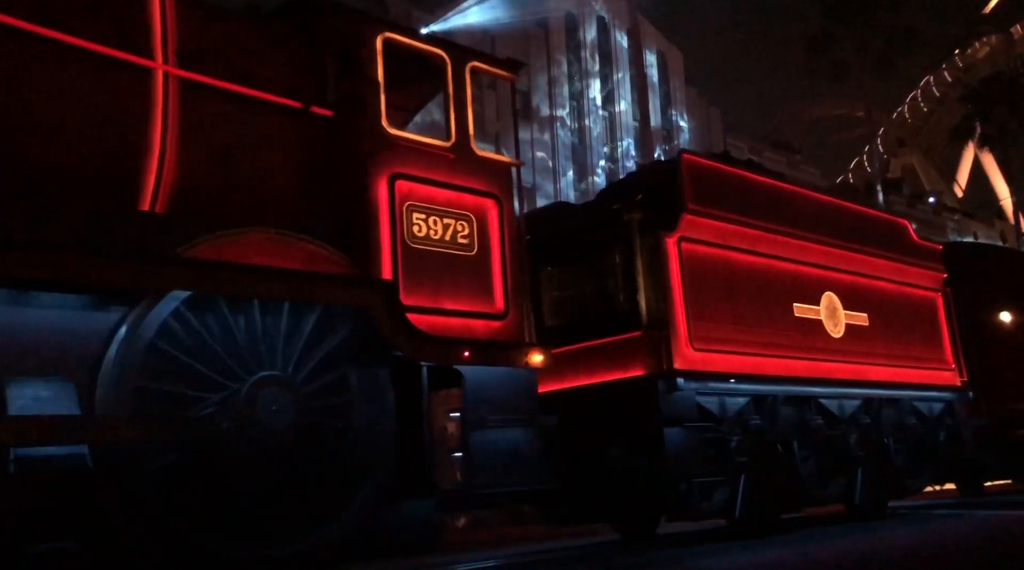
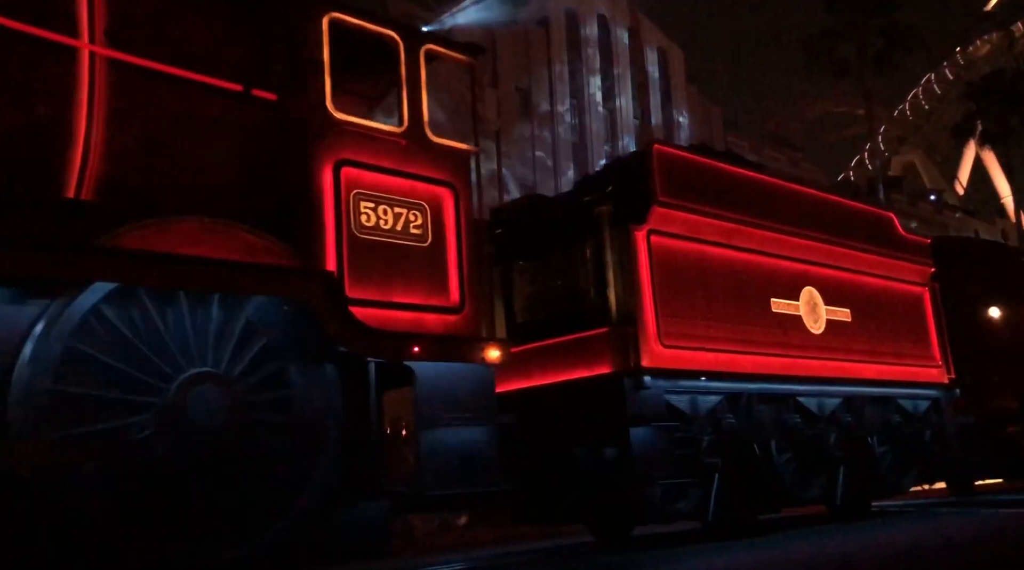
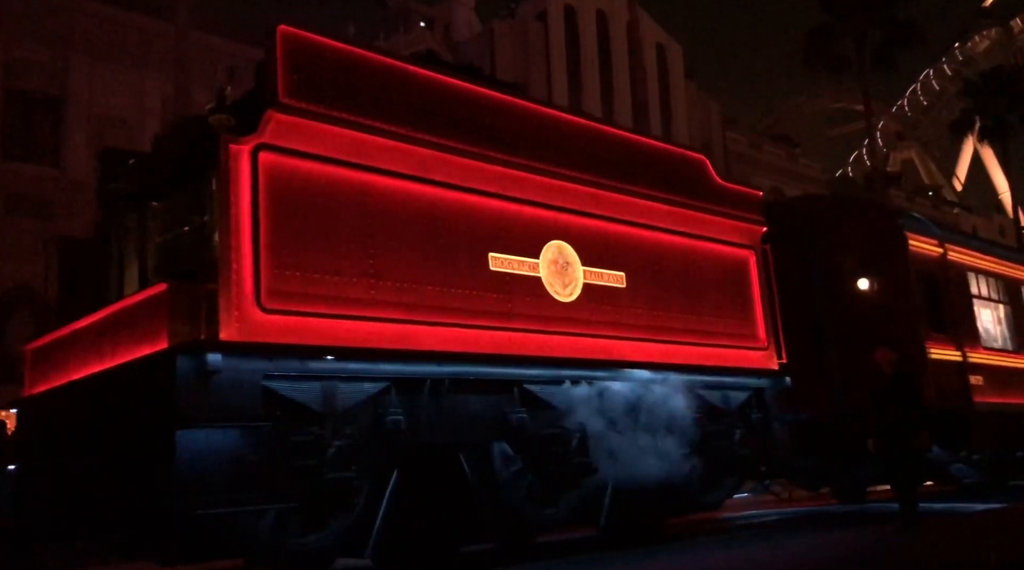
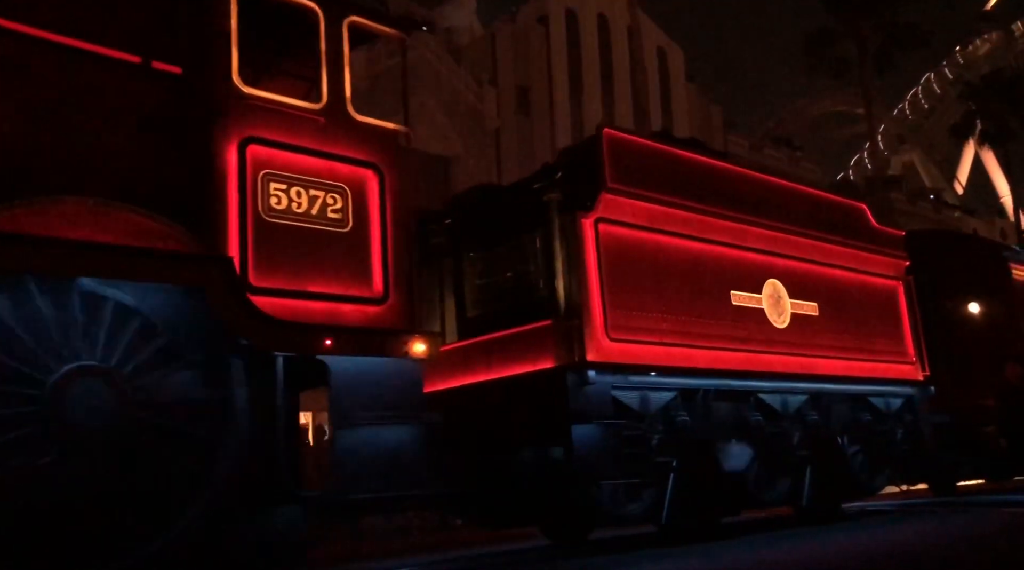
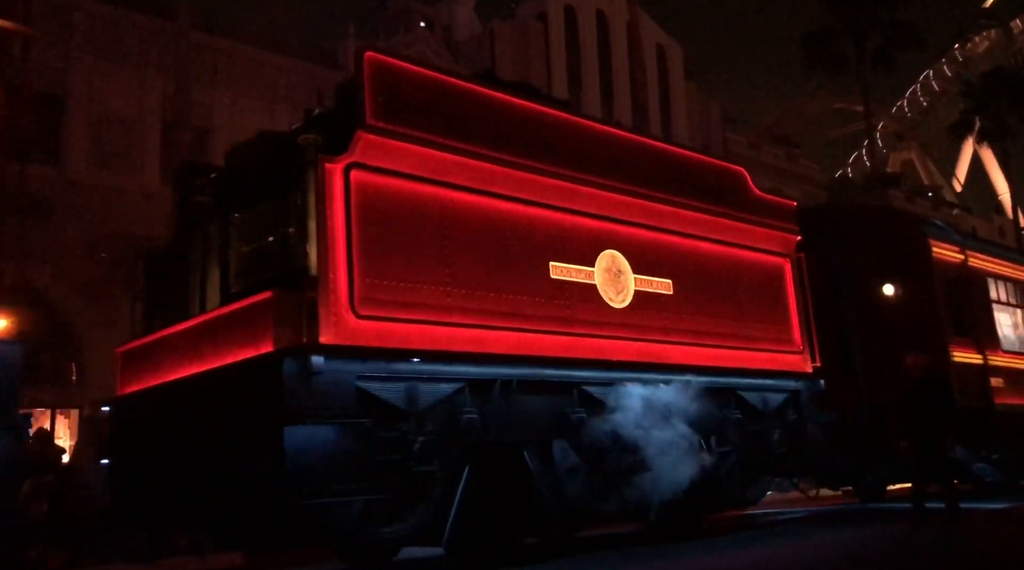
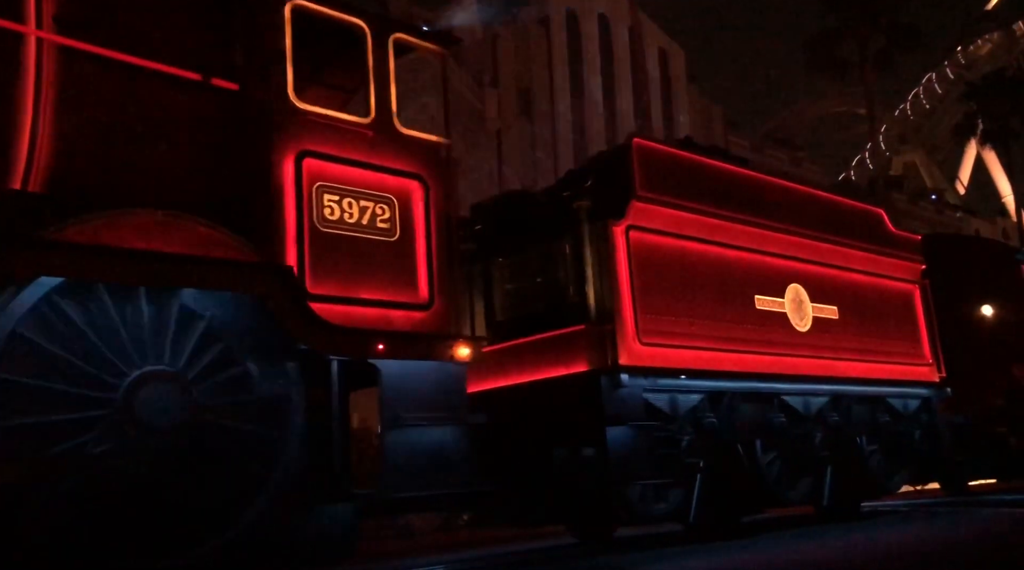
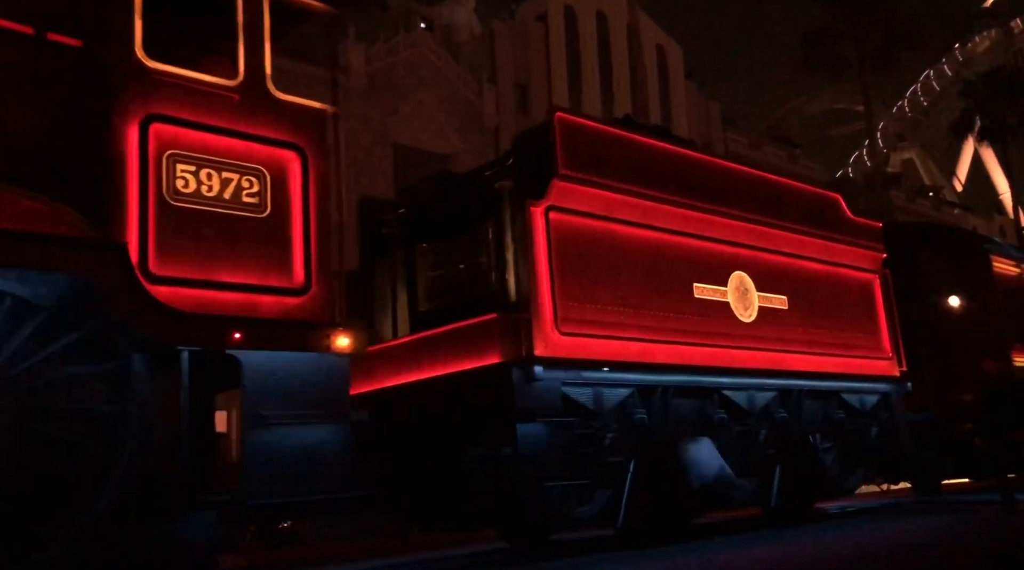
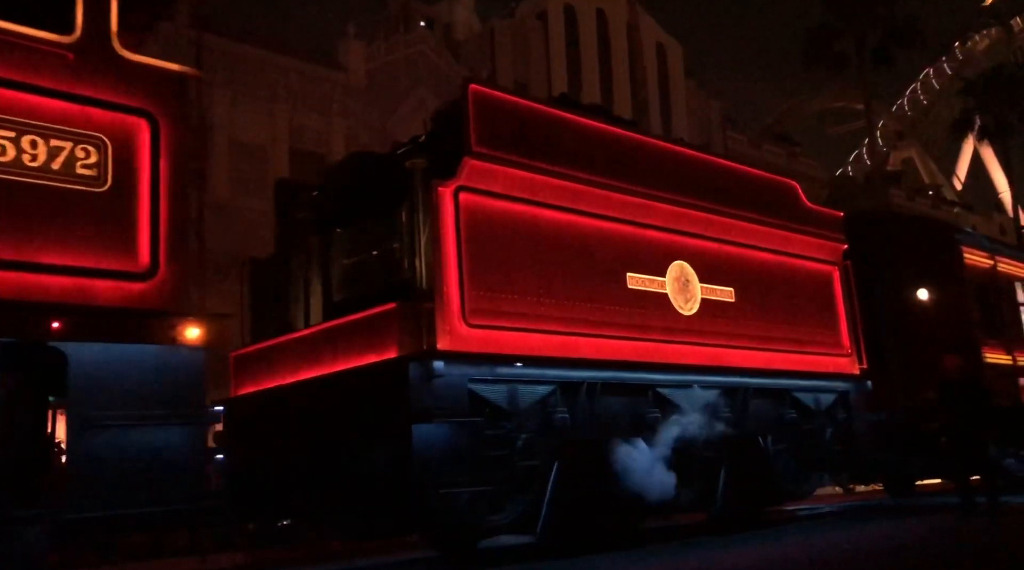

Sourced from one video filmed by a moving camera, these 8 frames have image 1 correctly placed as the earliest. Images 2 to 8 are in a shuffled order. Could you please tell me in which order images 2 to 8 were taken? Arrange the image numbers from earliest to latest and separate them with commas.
2, 6, 4, 7, 8, 5, 3
